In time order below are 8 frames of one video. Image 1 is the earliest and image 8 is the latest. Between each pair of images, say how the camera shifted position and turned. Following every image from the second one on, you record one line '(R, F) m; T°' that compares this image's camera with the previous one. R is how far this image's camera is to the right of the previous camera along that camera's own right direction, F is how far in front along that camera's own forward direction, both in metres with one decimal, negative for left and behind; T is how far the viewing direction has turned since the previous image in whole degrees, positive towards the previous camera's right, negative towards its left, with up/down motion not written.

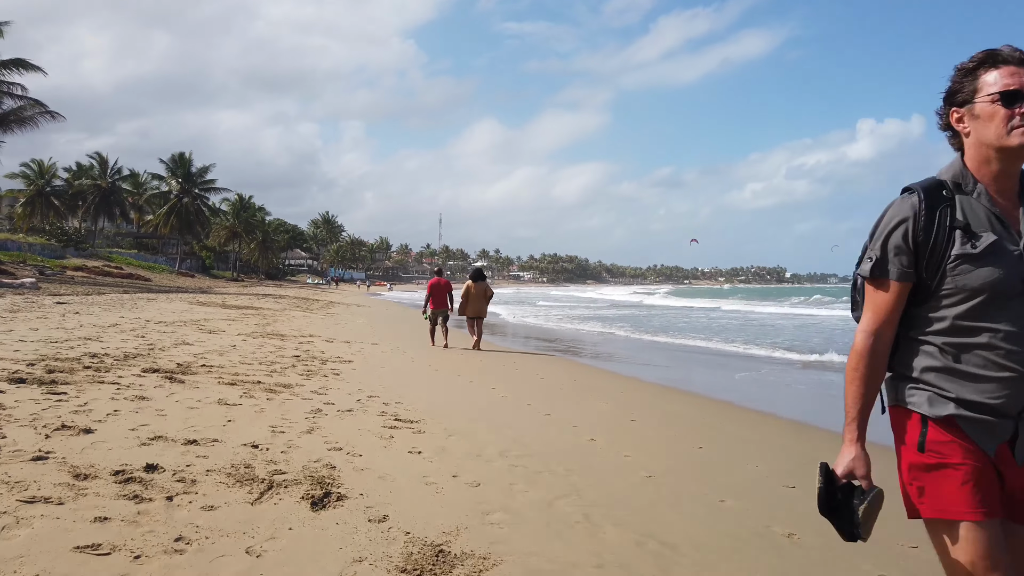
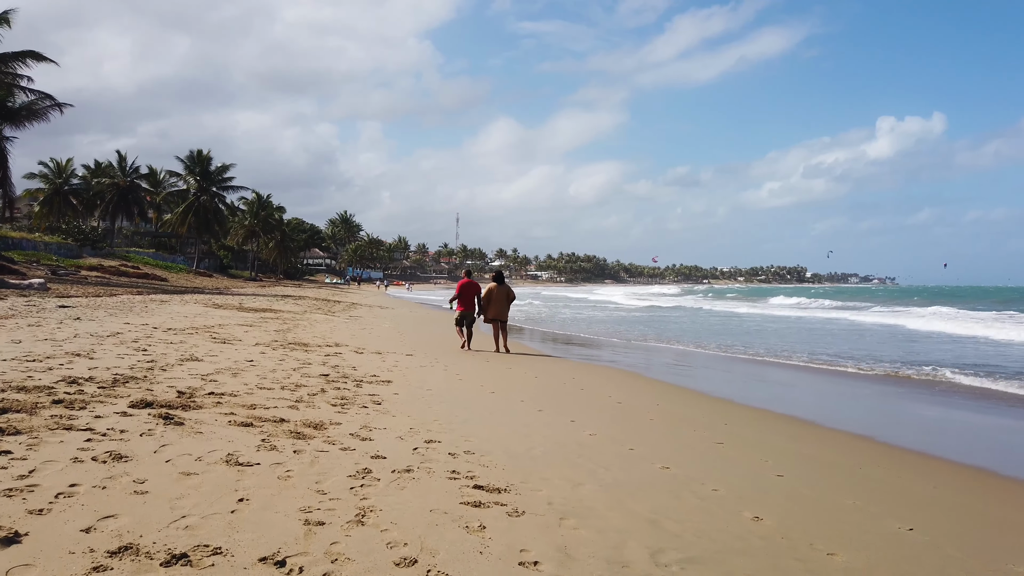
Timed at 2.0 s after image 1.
(-0.5, +1.5) m; -1°
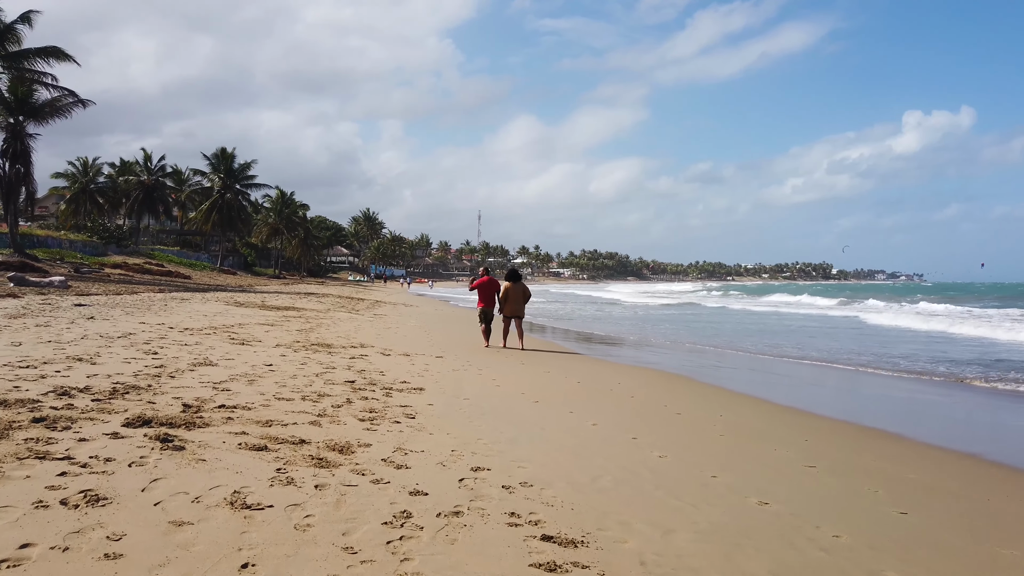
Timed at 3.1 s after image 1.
(-0.2, +0.8) m; -2°
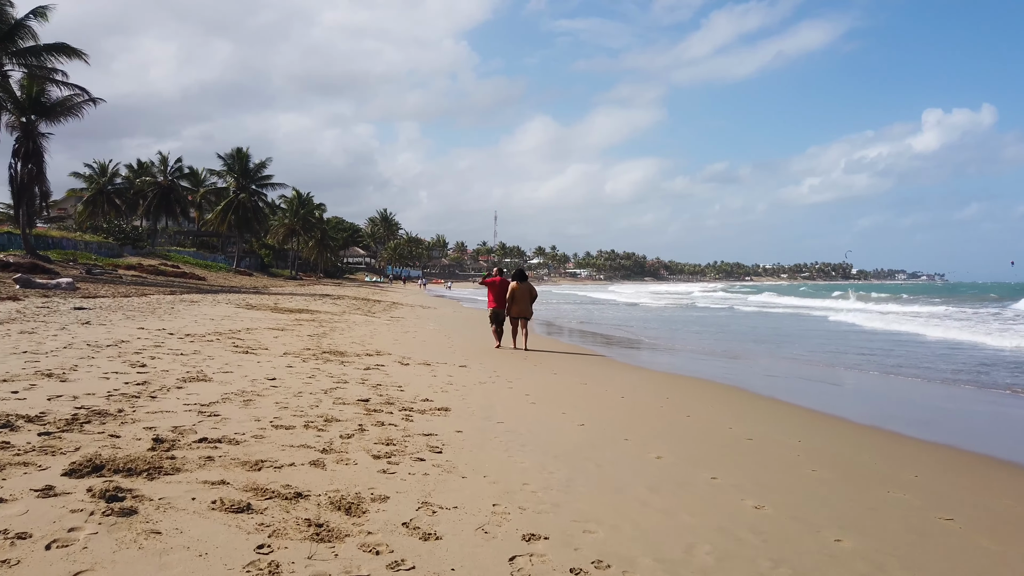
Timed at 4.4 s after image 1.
(-0.2, +1.0) m; -1°
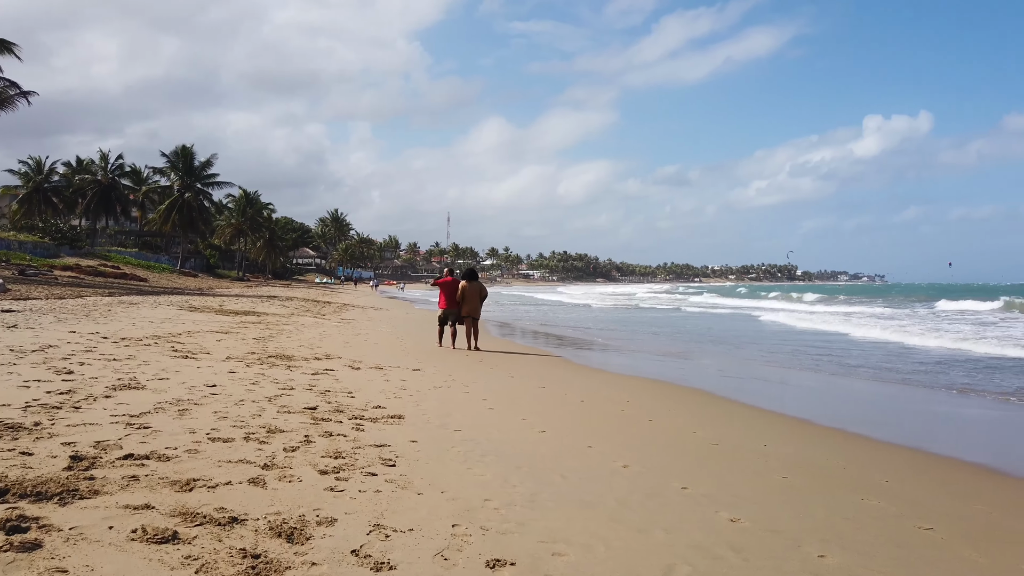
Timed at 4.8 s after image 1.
(0.0, +0.3) m; +4°
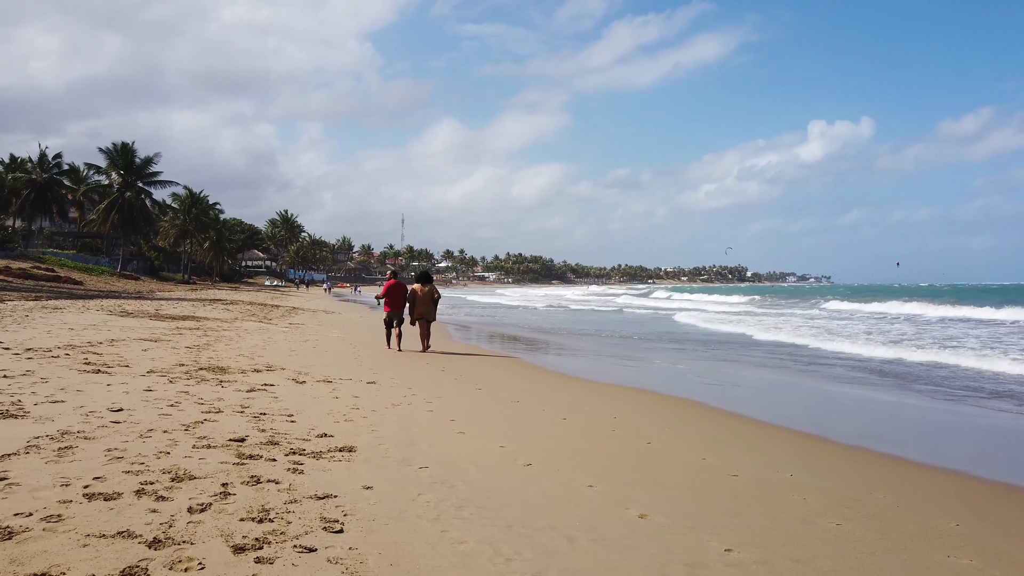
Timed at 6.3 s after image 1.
(-0.1, +1.0) m; +3°
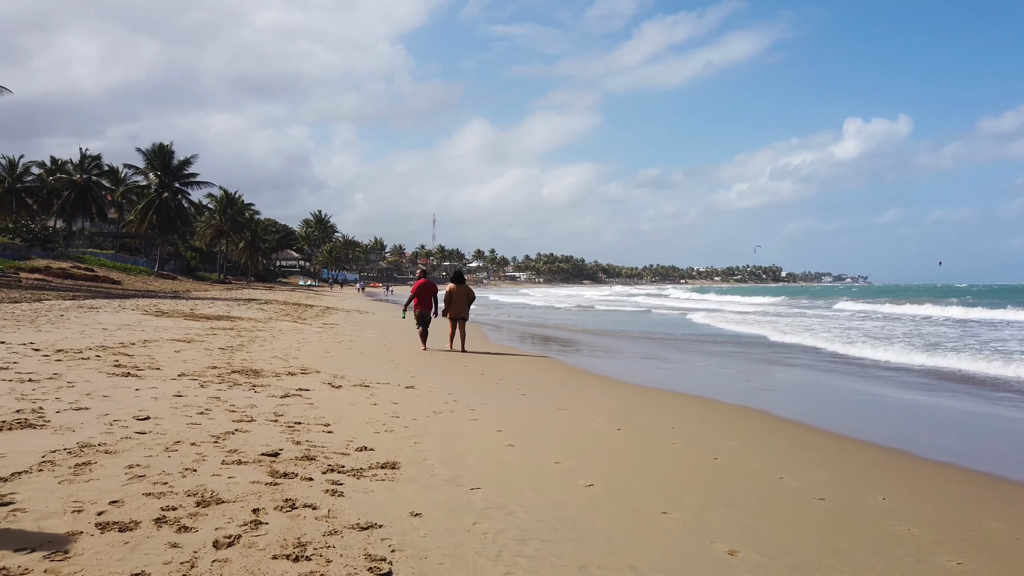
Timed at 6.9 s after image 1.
(-0.2, +0.4) m; -2°
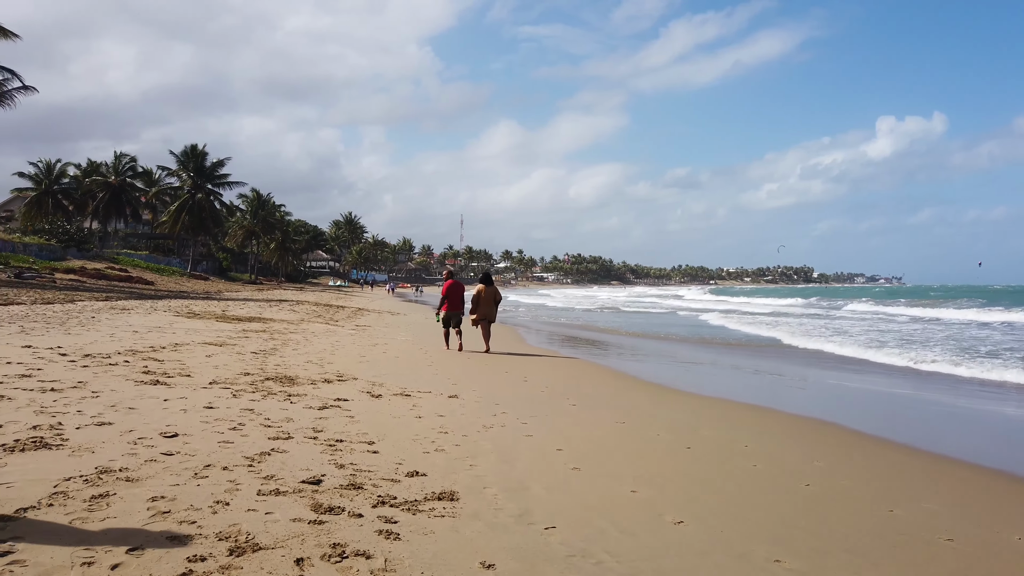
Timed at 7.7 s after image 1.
(-0.2, +0.5) m; -2°
